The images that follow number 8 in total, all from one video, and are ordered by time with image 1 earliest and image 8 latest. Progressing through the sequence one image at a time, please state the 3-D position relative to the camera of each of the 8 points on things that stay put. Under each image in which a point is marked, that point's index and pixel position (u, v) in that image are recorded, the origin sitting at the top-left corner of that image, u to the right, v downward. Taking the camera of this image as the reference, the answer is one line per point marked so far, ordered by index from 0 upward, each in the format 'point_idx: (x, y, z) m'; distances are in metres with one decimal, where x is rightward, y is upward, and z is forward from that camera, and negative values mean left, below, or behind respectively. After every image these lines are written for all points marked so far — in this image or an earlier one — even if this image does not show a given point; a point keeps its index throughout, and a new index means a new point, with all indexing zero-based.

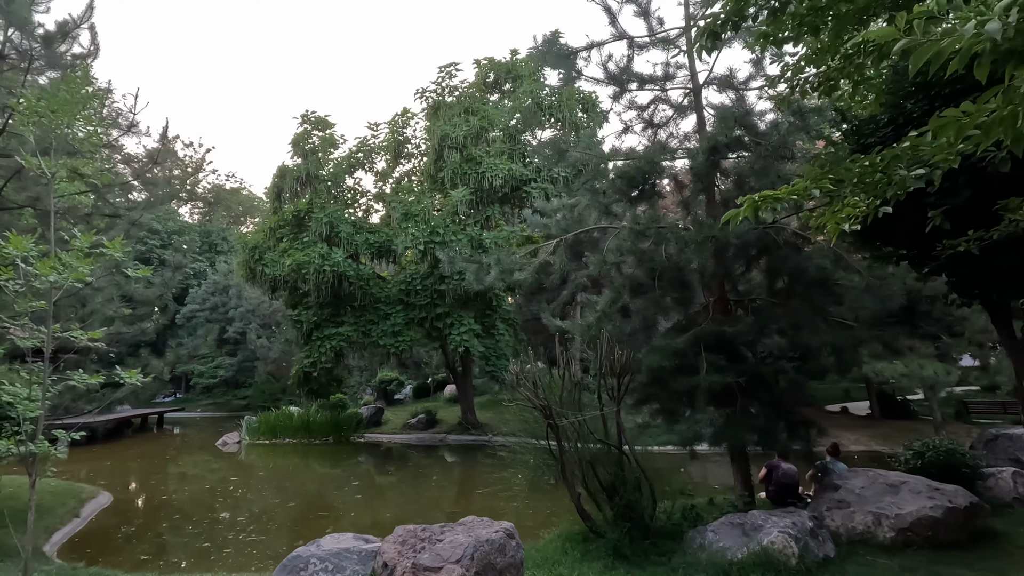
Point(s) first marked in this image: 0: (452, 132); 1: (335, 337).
0: (-1.2, +3.6, +12.2) m
1: (-3.8, -1.1, +11.5) m
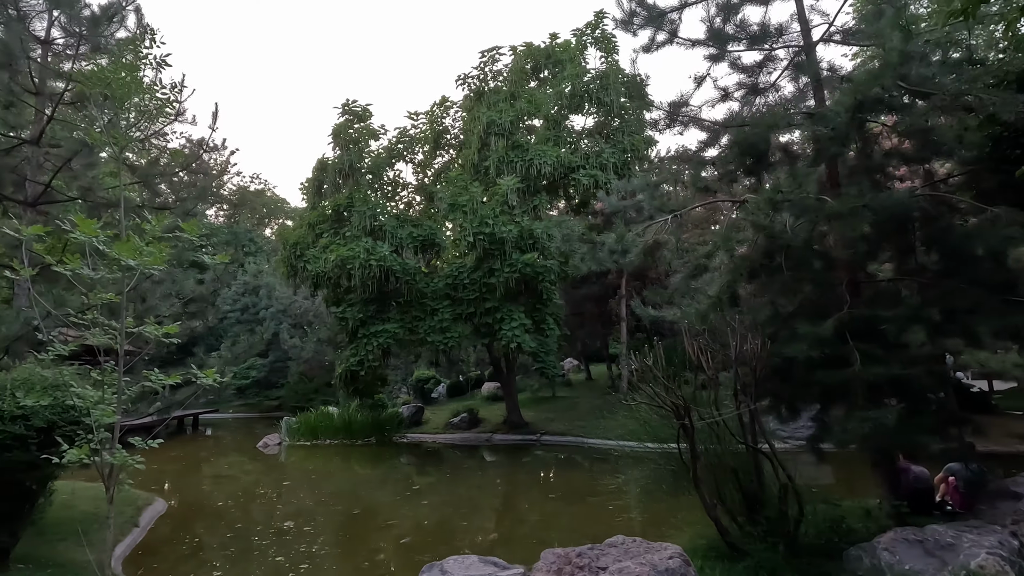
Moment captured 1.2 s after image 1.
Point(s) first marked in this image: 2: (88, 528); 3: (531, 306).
0: (-0.2, +3.8, +11.7) m
1: (-2.7, -1.0, +11.1) m
2: (-4.4, -2.5, +5.6) m
3: (+0.4, -0.4, +11.5) m
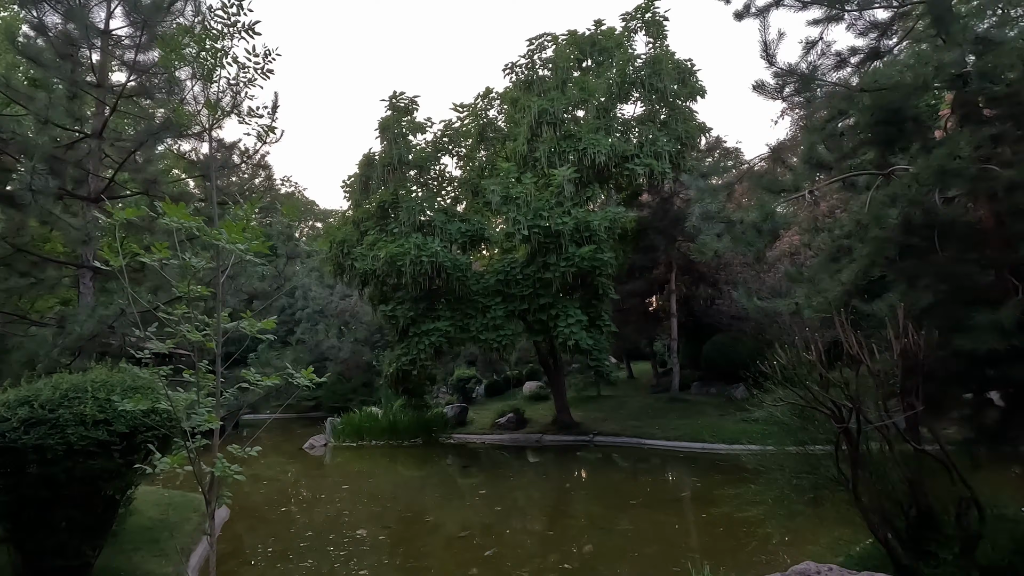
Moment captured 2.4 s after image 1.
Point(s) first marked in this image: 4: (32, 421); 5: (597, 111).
0: (+0.9, +3.9, +11.2) m
1: (-1.6, -0.9, +10.7) m
2: (-3.5, -2.5, +5.3) m
3: (+1.5, -0.3, +11.0) m
4: (-3.1, -0.9, +3.5) m
5: (+1.8, +3.9, +11.6) m
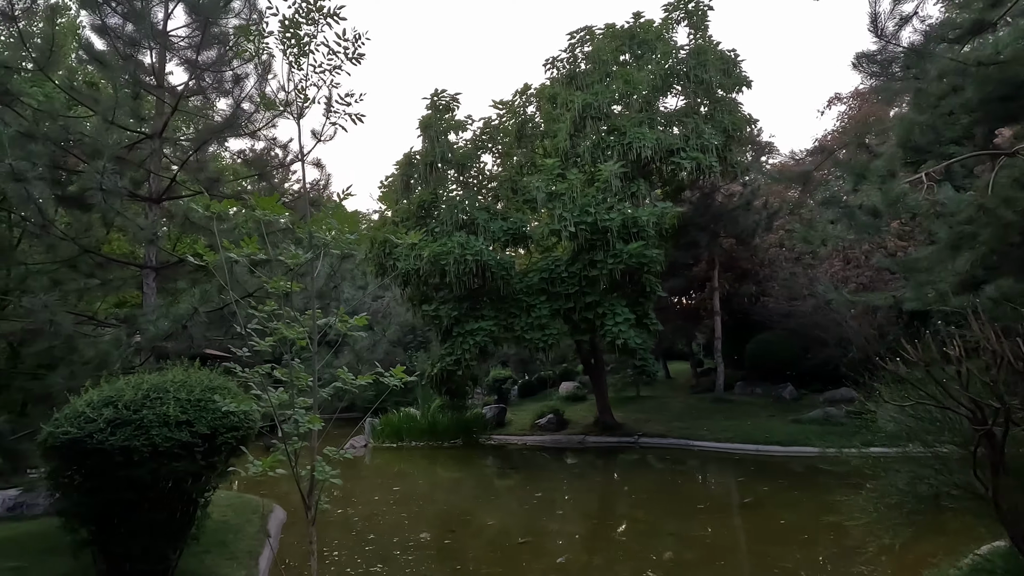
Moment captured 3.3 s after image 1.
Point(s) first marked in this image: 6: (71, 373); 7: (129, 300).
0: (+1.7, +3.9, +11.0) m
1: (-0.7, -0.9, +10.6) m
2: (-2.8, -2.5, +5.3) m
3: (+2.4, -0.2, +10.7) m
4: (-2.5, -0.9, +3.4) m
5: (+2.7, +4.0, +11.4) m
6: (-3.9, -0.8, +4.7) m
7: (-4.6, -0.2, +6.3) m
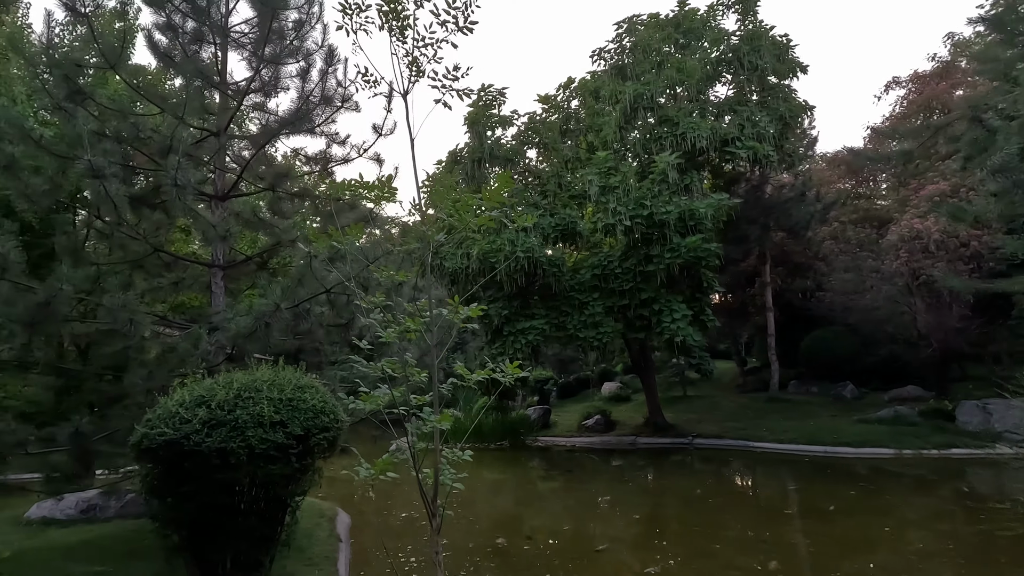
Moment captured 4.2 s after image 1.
0: (+2.7, +4.0, +10.7) m
1: (+0.3, -0.8, +10.4) m
2: (-2.0, -2.5, +5.1) m
3: (+3.5, -0.2, +10.4) m
4: (-1.8, -0.8, +3.2) m
5: (+3.7, +4.1, +11.0) m
6: (-3.2, -0.8, +4.6) m
7: (-3.8, -0.2, +6.3) m
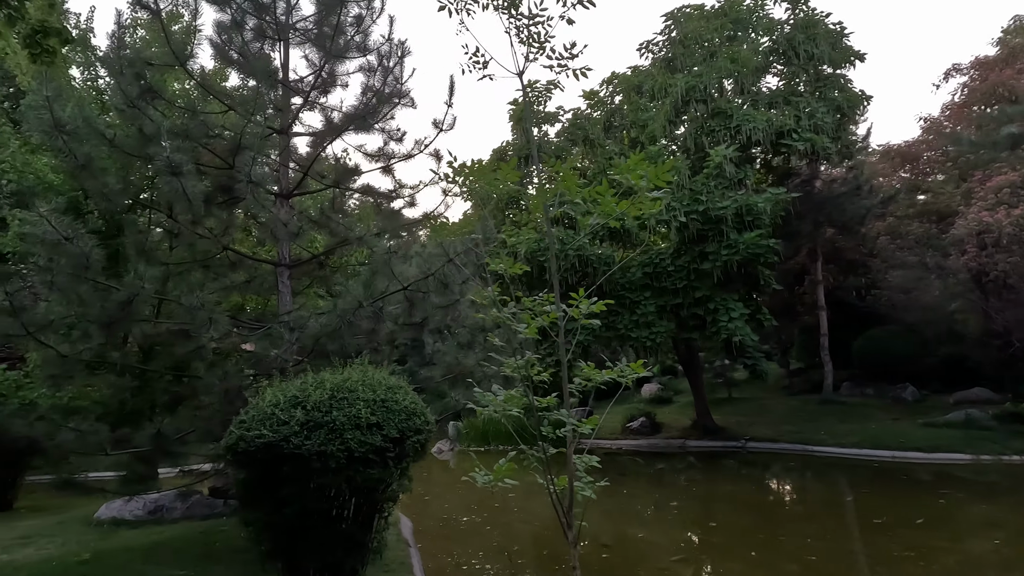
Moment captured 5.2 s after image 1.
0: (+3.6, +4.0, +10.3) m
1: (+1.3, -0.8, +10.1) m
2: (-1.3, -2.4, +5.0) m
3: (+4.4, -0.1, +10.0) m
4: (-1.2, -0.8, +3.1) m
5: (+4.6, +4.1, +10.6) m
6: (-2.5, -0.7, +4.6) m
7: (-3.0, -0.2, +6.2) m
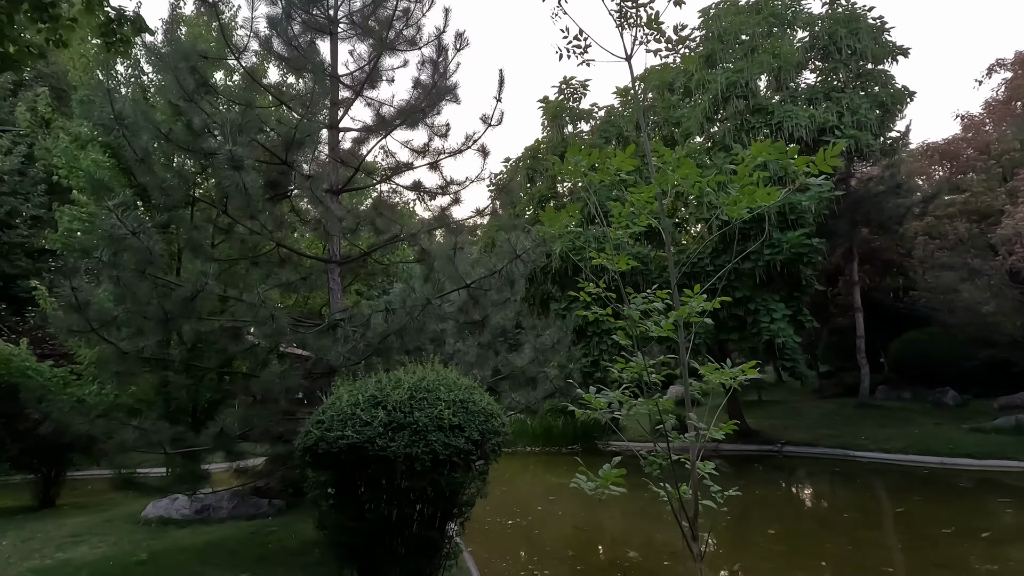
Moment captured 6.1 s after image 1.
0: (+4.3, +4.0, +10.1) m
1: (+1.9, -0.8, +10.0) m
2: (-0.7, -2.4, +4.9) m
3: (+5.0, -0.1, +9.8) m
4: (-0.7, -0.8, +3.0) m
5: (+5.3, +4.1, +10.4) m
6: (-1.9, -0.7, +4.5) m
7: (-2.4, -0.1, +6.1) m
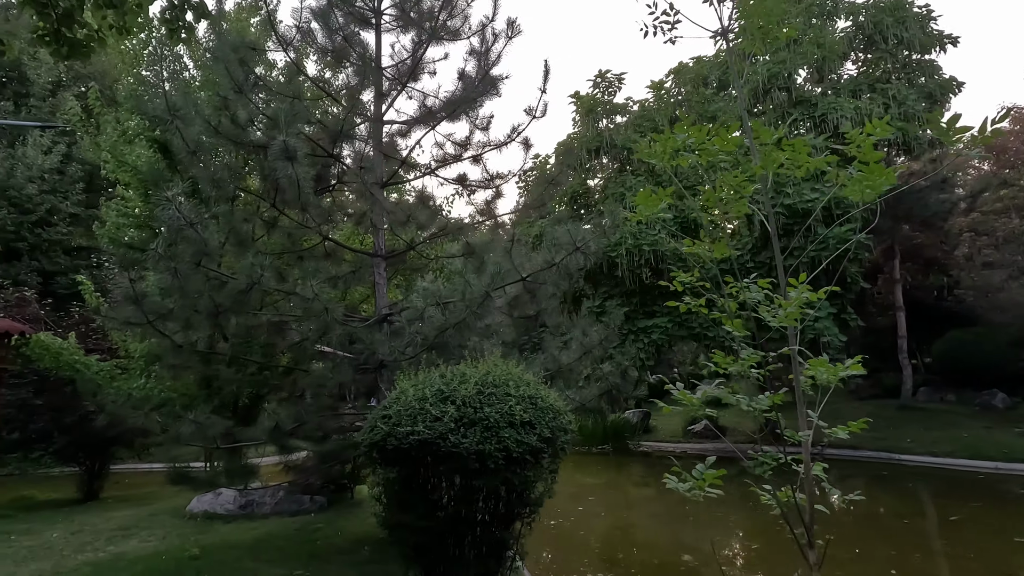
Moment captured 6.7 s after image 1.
0: (+4.9, +4.1, +9.8) m
1: (+2.5, -0.8, +9.8) m
2: (-0.3, -2.4, +4.8) m
3: (+5.7, -0.1, +9.5) m
4: (-0.3, -0.7, +2.9) m
5: (+6.0, +4.1, +10.1) m
6: (-1.5, -0.7, +4.4) m
7: (-1.9, -0.1, +6.1) m
